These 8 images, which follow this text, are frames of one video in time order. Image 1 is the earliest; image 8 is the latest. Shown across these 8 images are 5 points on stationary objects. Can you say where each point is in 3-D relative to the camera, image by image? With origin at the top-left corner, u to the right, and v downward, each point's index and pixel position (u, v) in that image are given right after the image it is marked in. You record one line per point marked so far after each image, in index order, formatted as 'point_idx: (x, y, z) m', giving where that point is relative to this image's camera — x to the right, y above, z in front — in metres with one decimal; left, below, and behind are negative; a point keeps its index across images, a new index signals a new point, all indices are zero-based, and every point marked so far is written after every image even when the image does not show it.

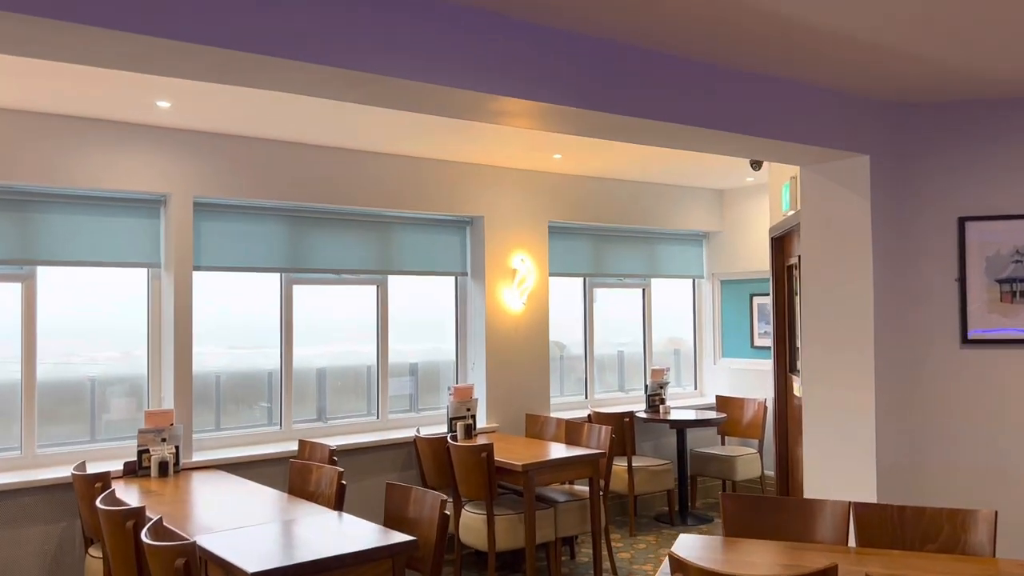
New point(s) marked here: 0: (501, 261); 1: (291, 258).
0: (-0.1, +0.2, +5.5) m
1: (-1.3, +0.2, +4.9) m
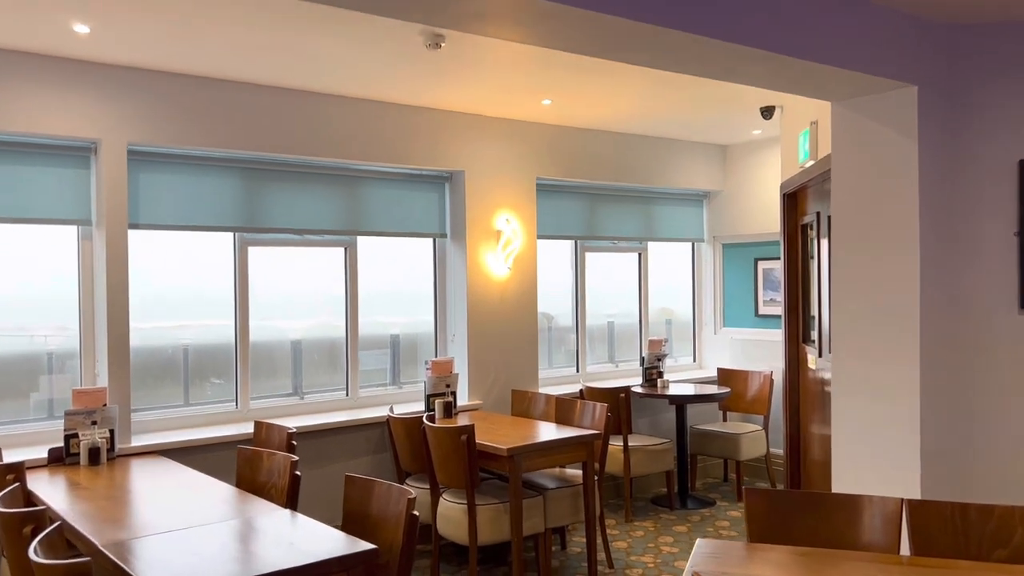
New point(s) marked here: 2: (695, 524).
0: (-0.2, +0.4, +5.0) m
1: (-1.3, +0.4, +4.3) m
2: (+1.0, -1.3, +4.9) m
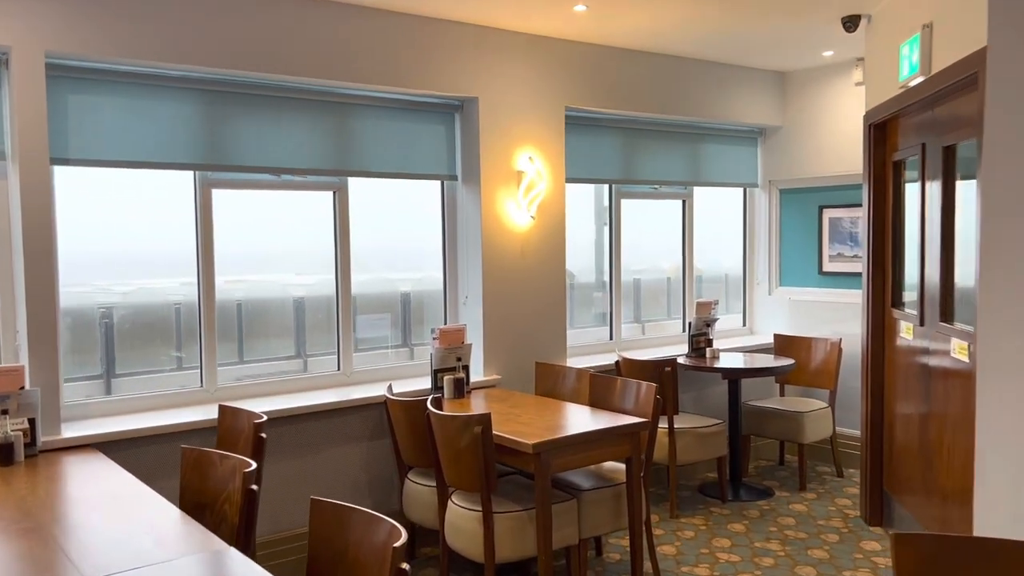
0: (0.0, +0.6, +4.1) m
1: (-1.2, +0.6, +3.5) m
2: (+1.2, -1.1, +4.1) m
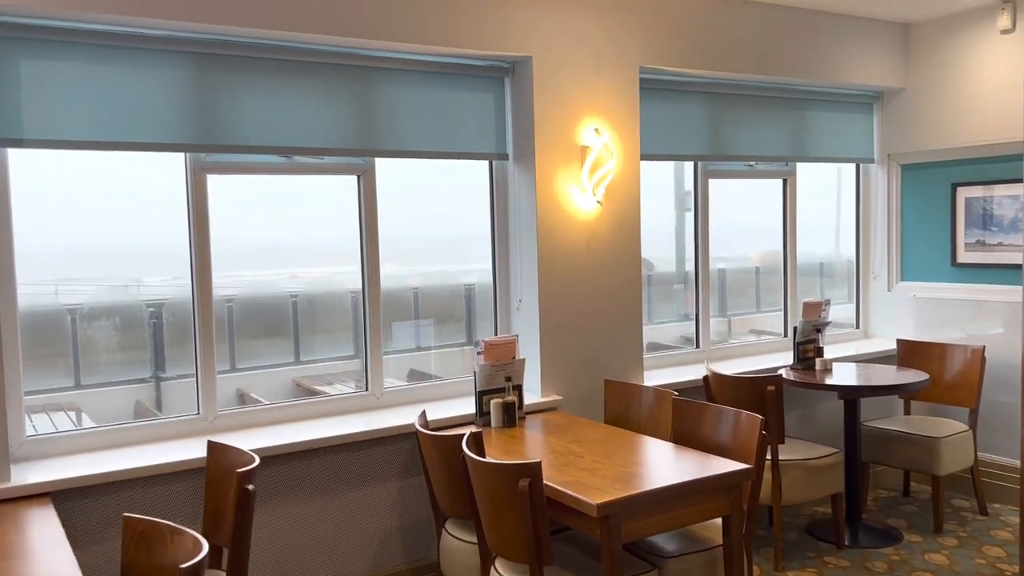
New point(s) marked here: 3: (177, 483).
0: (+0.2, +0.6, +3.4) m
1: (-1.1, +0.5, +2.8) m
2: (+1.4, -1.1, +3.3) m
3: (-1.0, -0.6, +2.7) m
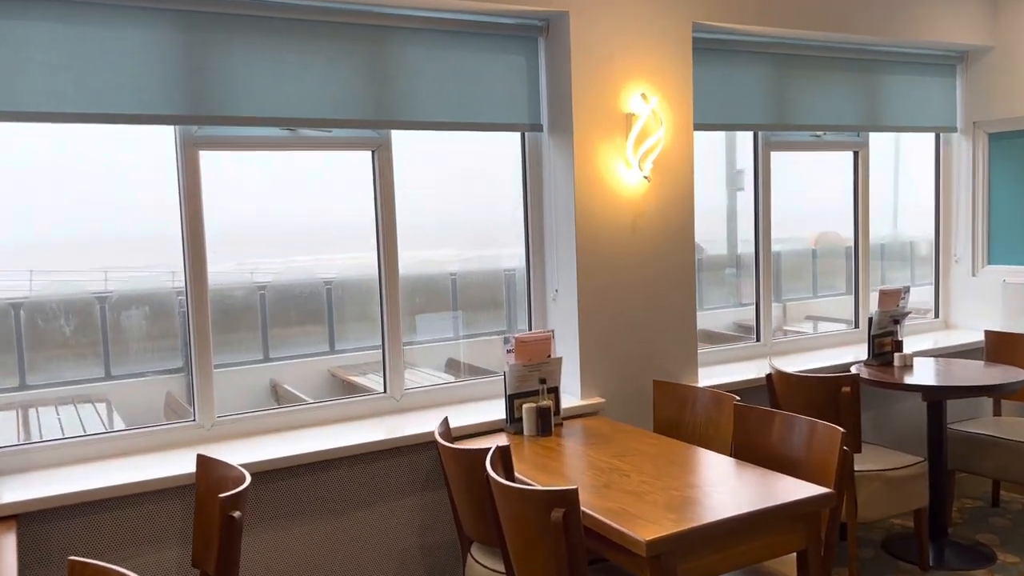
0: (+0.3, +0.7, +3.0) m
1: (-1.0, +0.6, +2.5) m
2: (+1.5, -1.1, +2.9) m
3: (-1.0, -0.6, +2.4) m
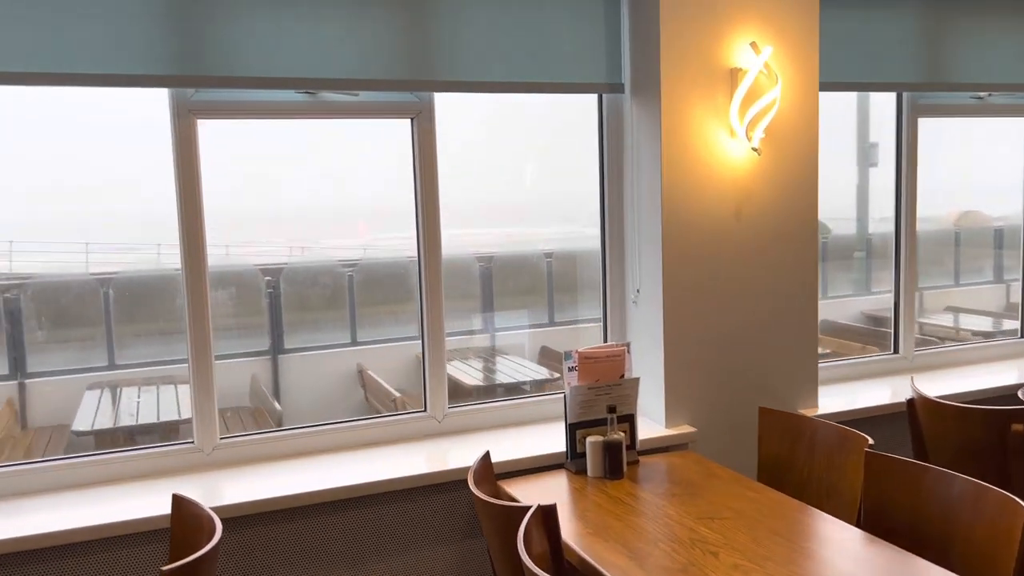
0: (+0.5, +0.6, +2.4) m
1: (-0.8, +0.6, +2.1) m
2: (+1.7, -1.1, +2.1) m
3: (-0.8, -0.6, +2.0) m
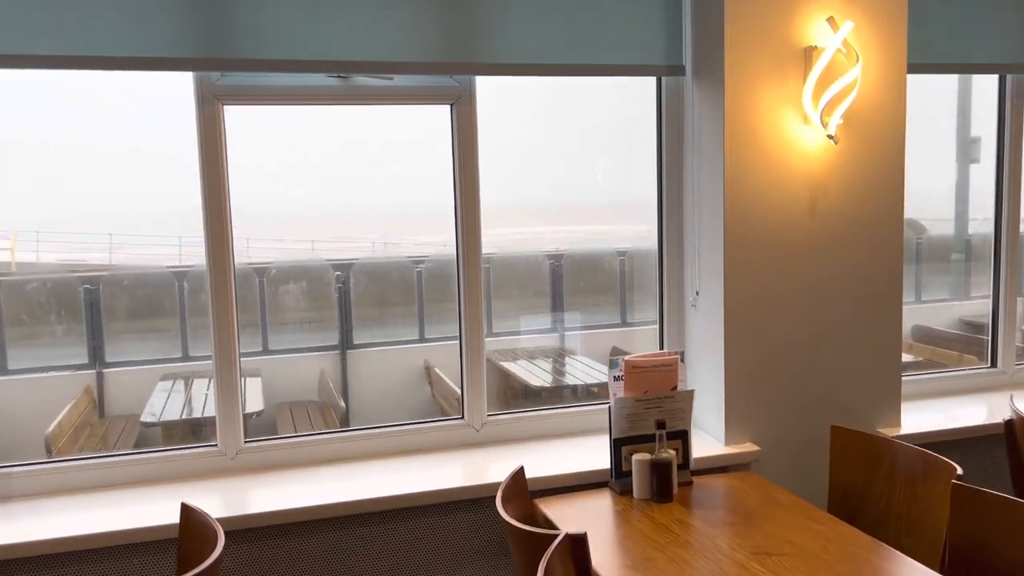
0: (+0.6, +0.6, +2.1) m
1: (-0.7, +0.6, +1.9) m
2: (+1.8, -1.1, +1.8) m
3: (-0.8, -0.6, +1.9) m
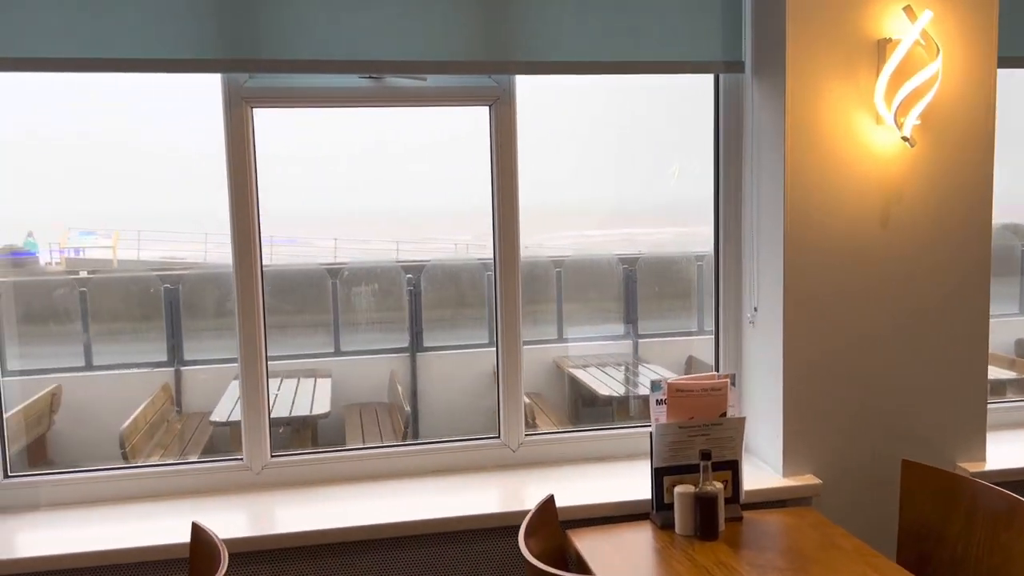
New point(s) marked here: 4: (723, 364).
0: (+0.7, +0.6, +1.9) m
1: (-0.6, +0.6, +1.9) m
2: (+1.8, -1.2, +1.5) m
3: (-0.7, -0.6, +1.8) m
4: (+0.6, -0.2, +2.3) m
